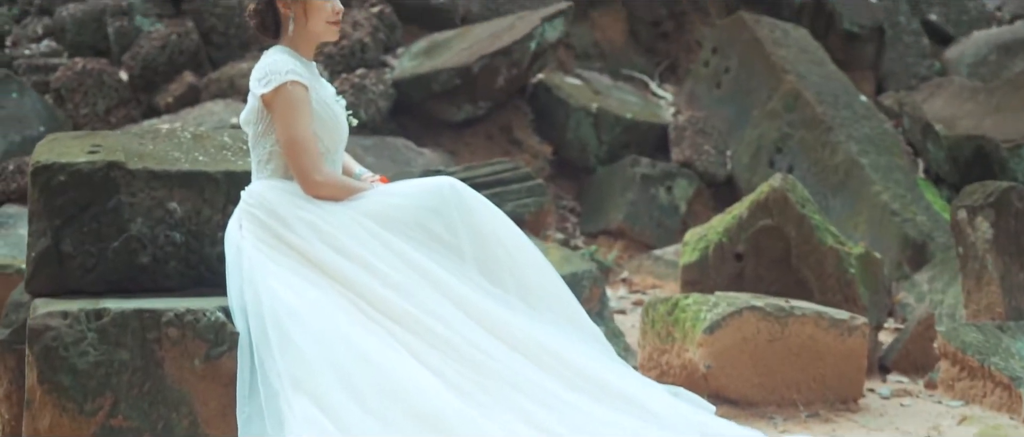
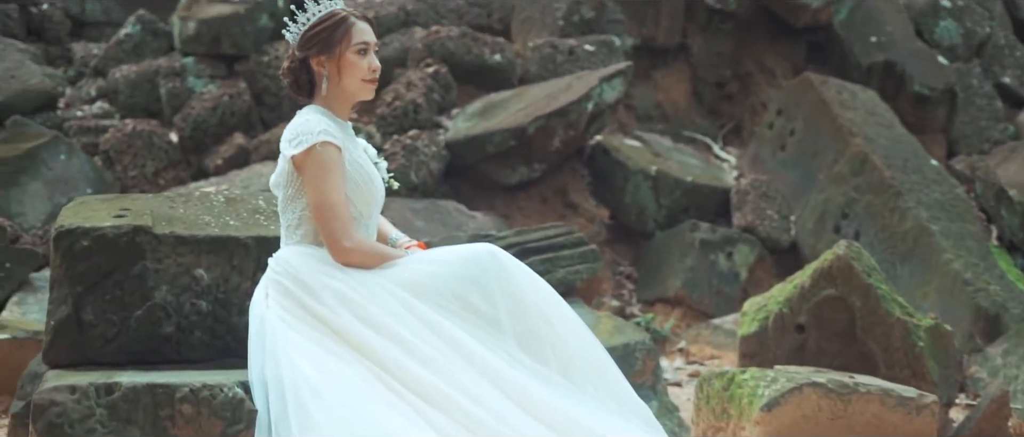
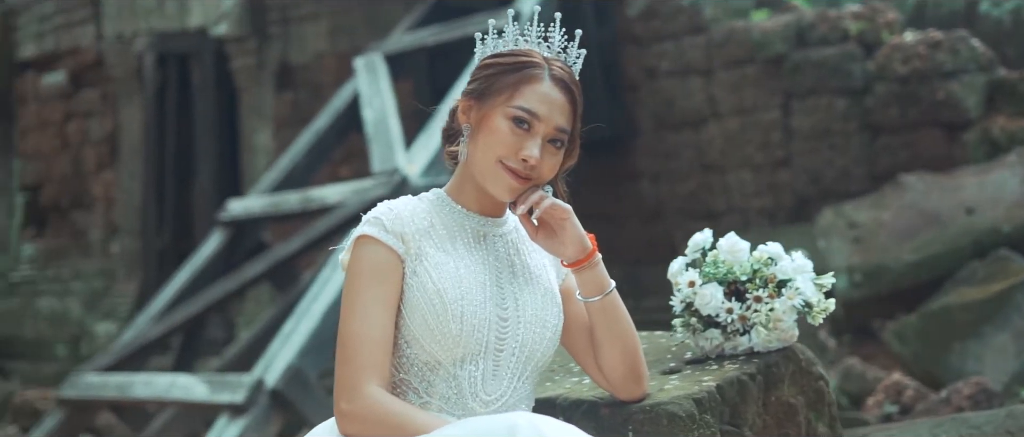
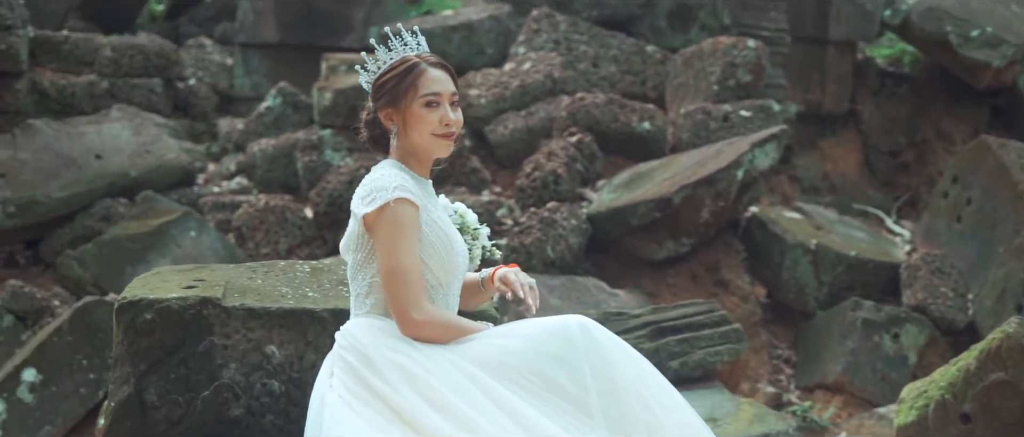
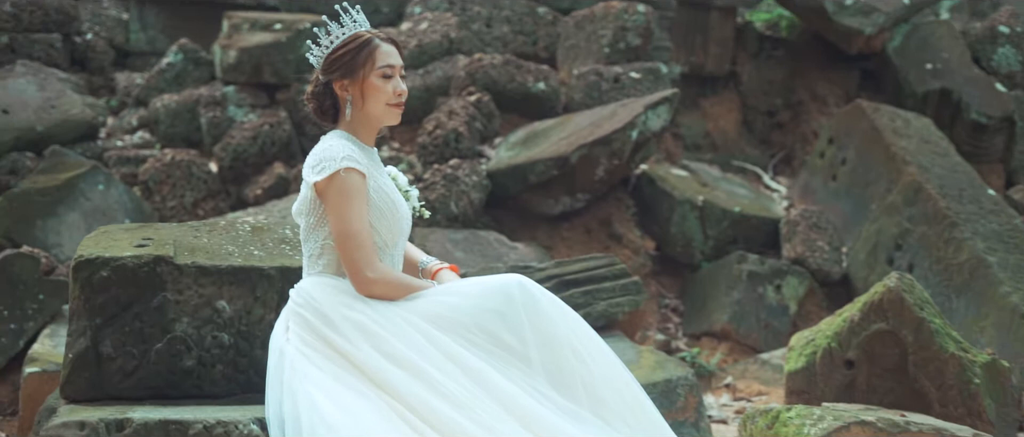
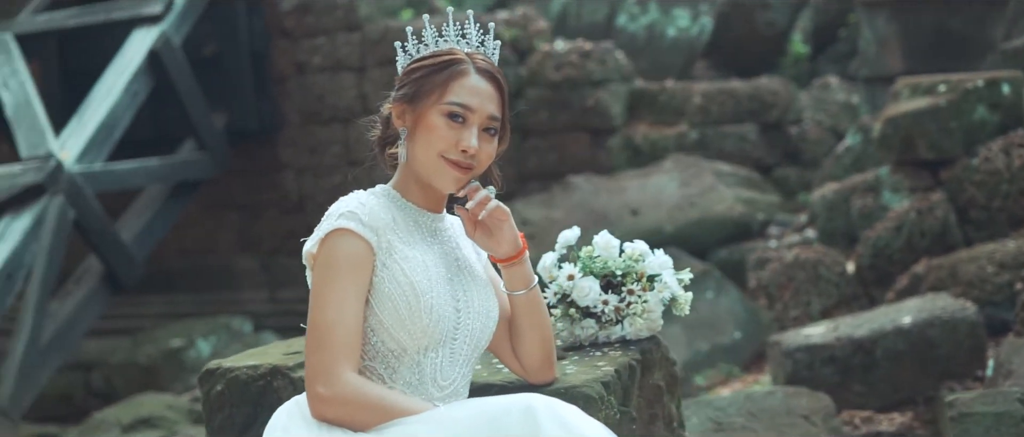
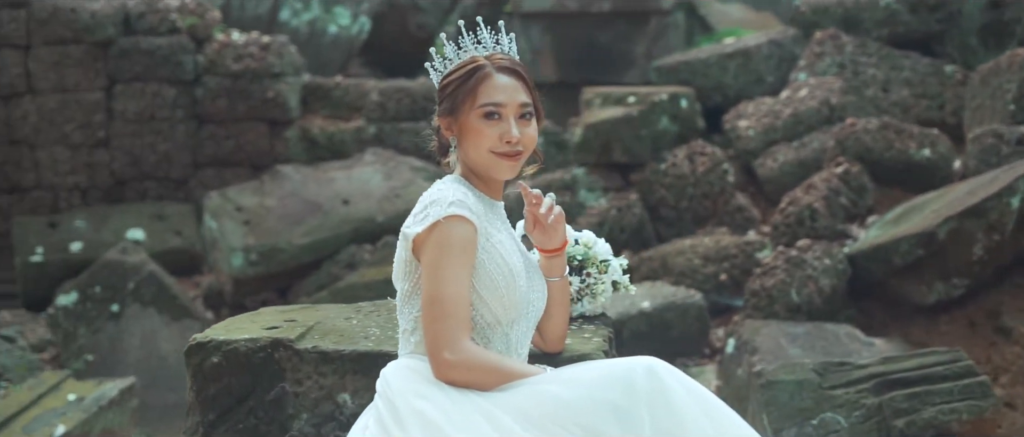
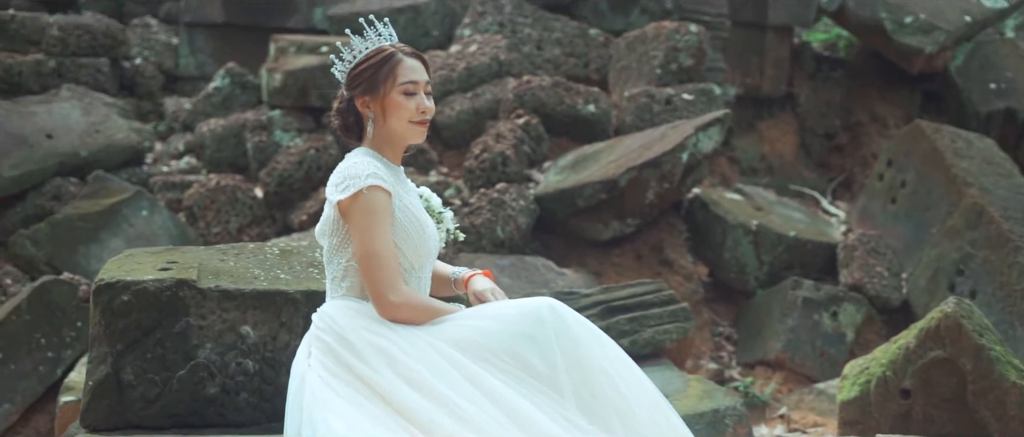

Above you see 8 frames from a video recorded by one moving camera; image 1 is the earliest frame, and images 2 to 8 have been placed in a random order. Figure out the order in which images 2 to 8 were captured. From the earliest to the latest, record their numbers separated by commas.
2, 5, 8, 4, 7, 6, 3
